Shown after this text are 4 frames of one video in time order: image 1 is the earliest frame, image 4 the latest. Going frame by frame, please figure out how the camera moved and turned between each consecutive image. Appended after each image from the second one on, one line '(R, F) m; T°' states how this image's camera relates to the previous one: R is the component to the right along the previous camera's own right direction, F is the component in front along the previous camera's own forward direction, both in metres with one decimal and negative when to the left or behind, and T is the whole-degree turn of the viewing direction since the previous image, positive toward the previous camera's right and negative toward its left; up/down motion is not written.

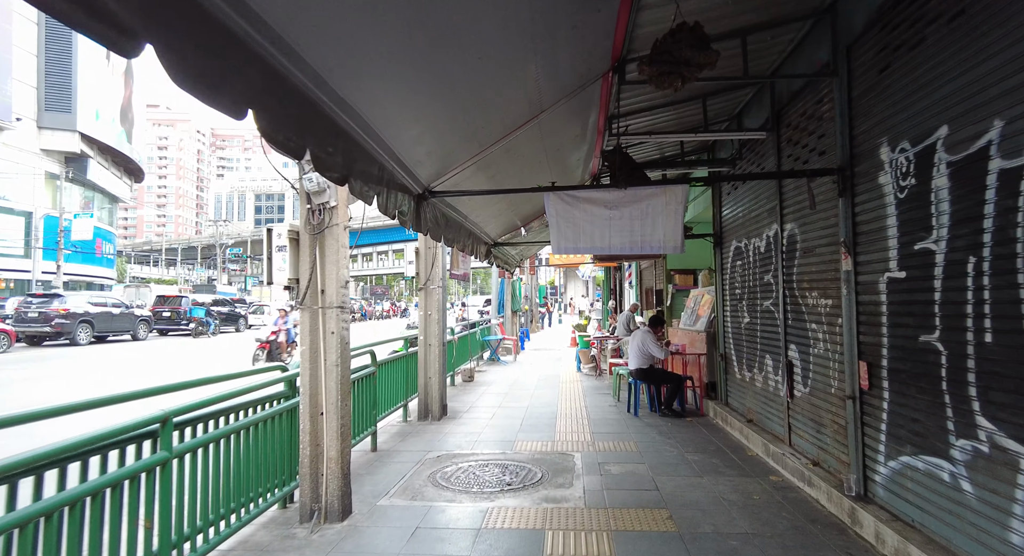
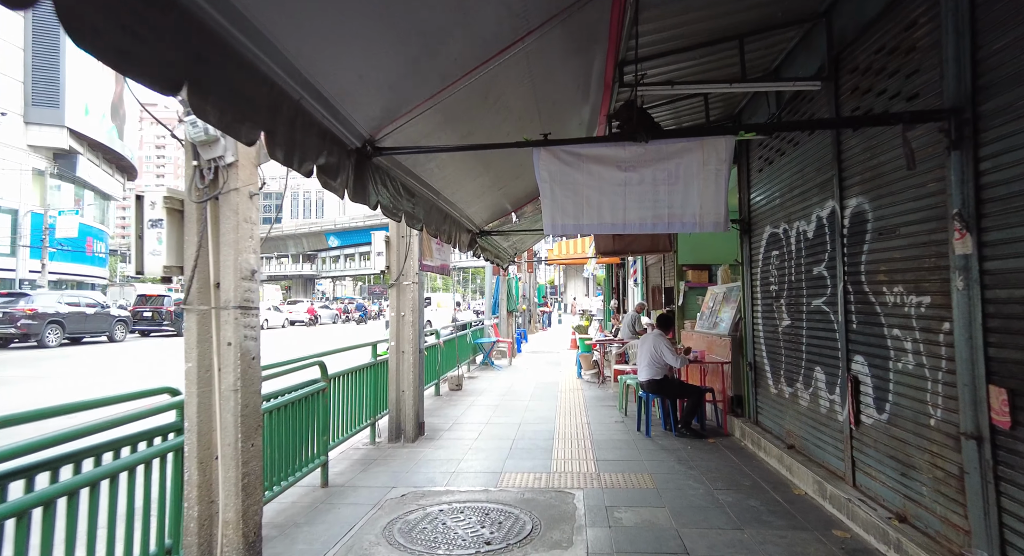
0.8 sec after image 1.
(+0.1, +1.0) m; 0°
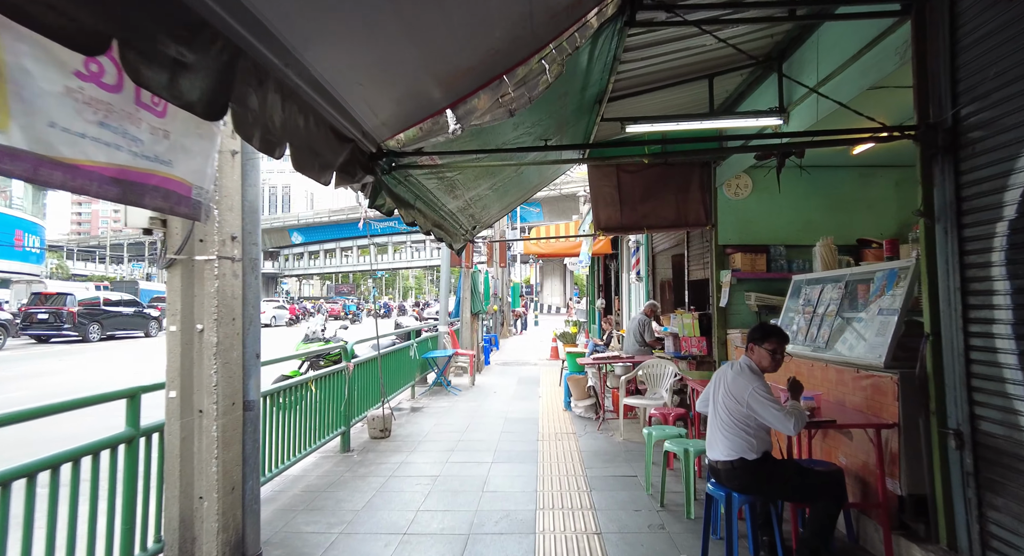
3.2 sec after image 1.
(+0.2, +2.9) m; +3°
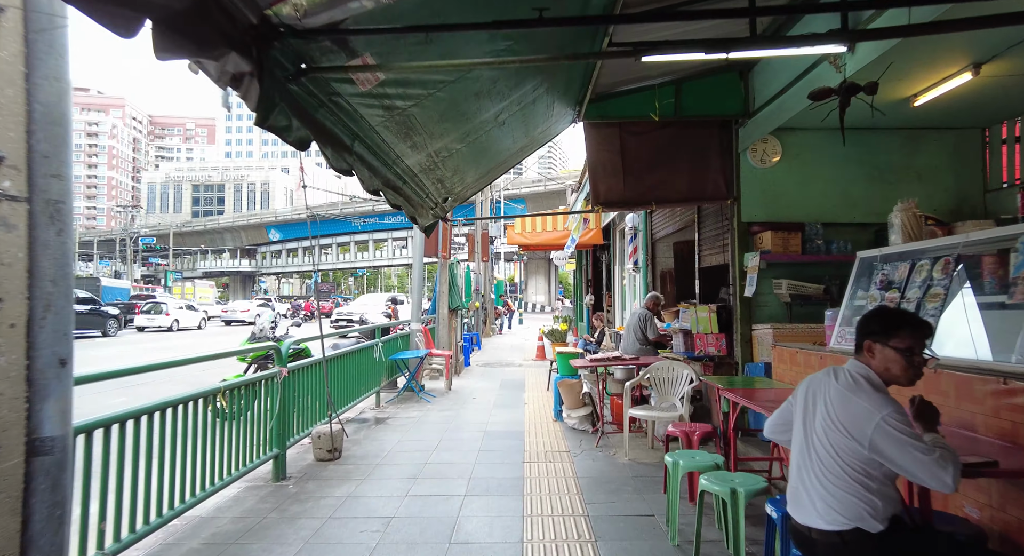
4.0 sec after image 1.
(0.0, +1.1) m; +2°
